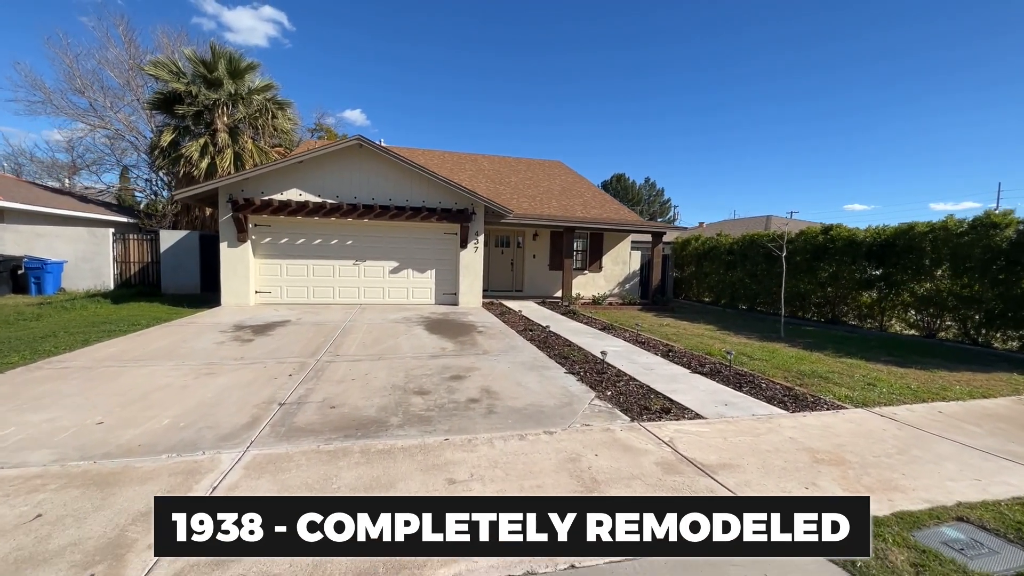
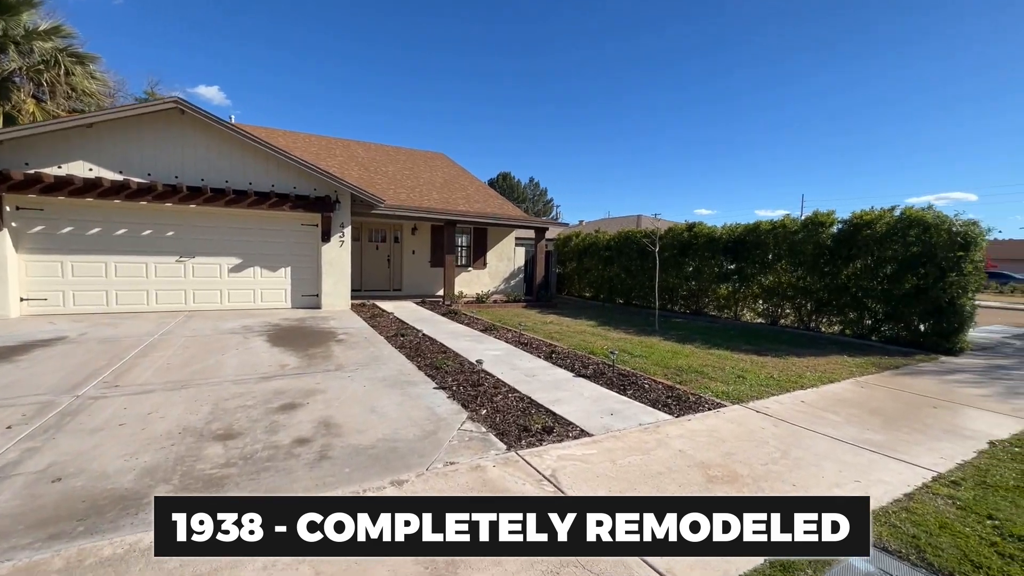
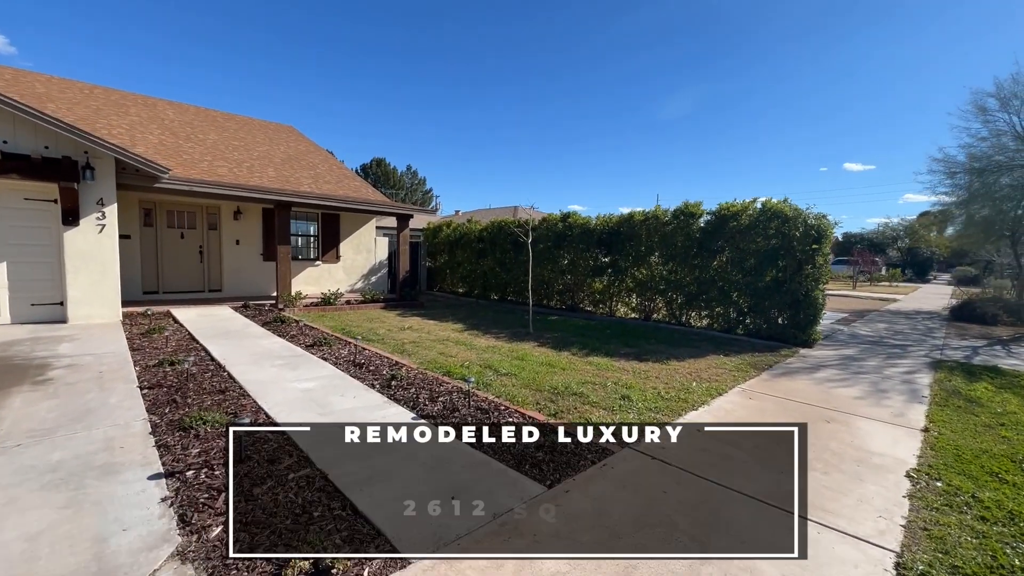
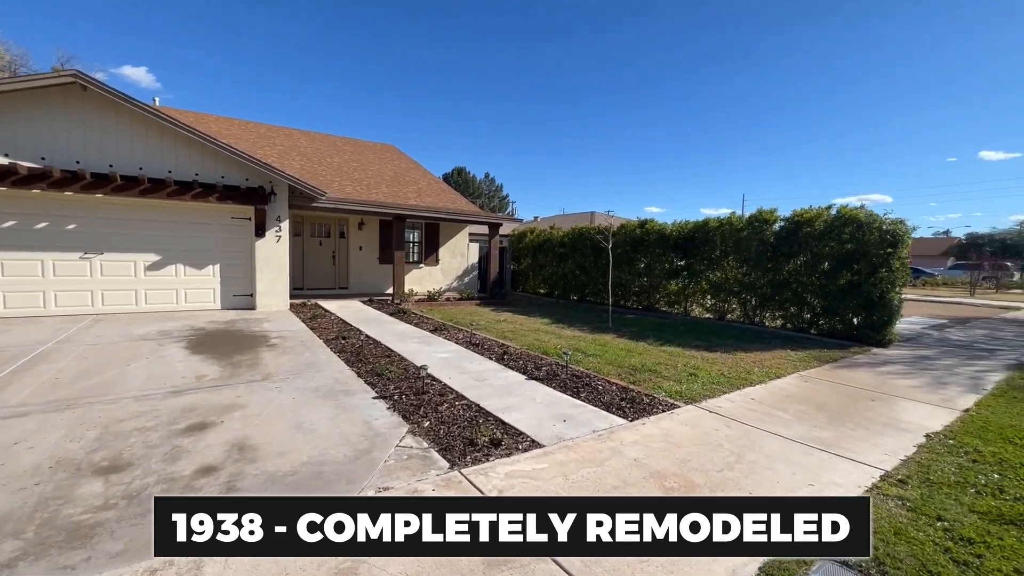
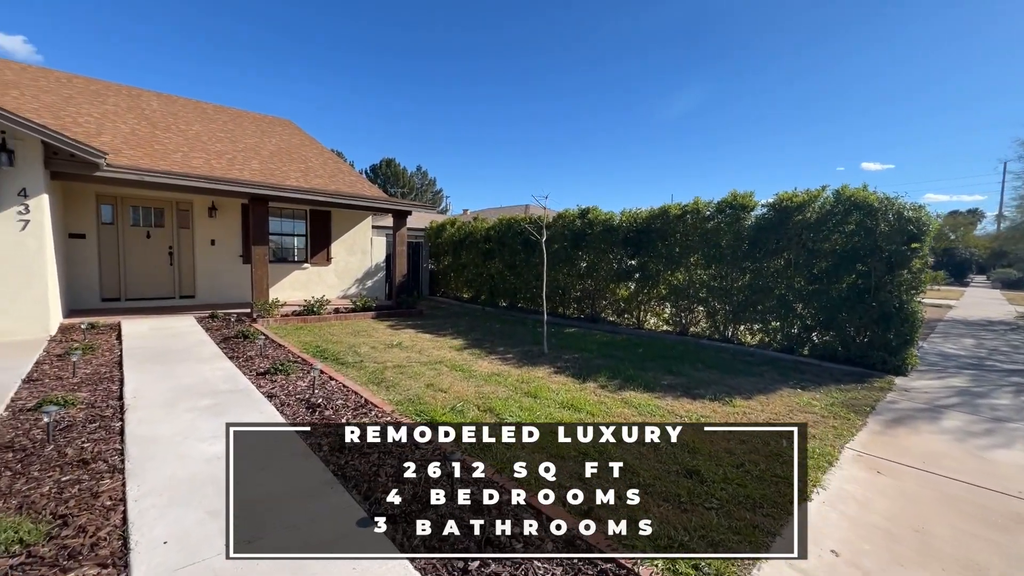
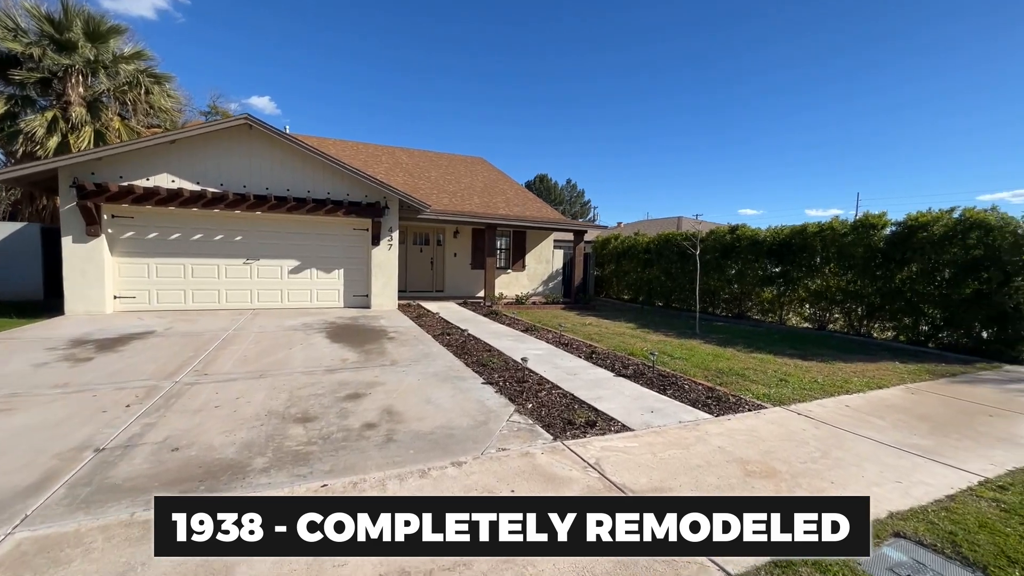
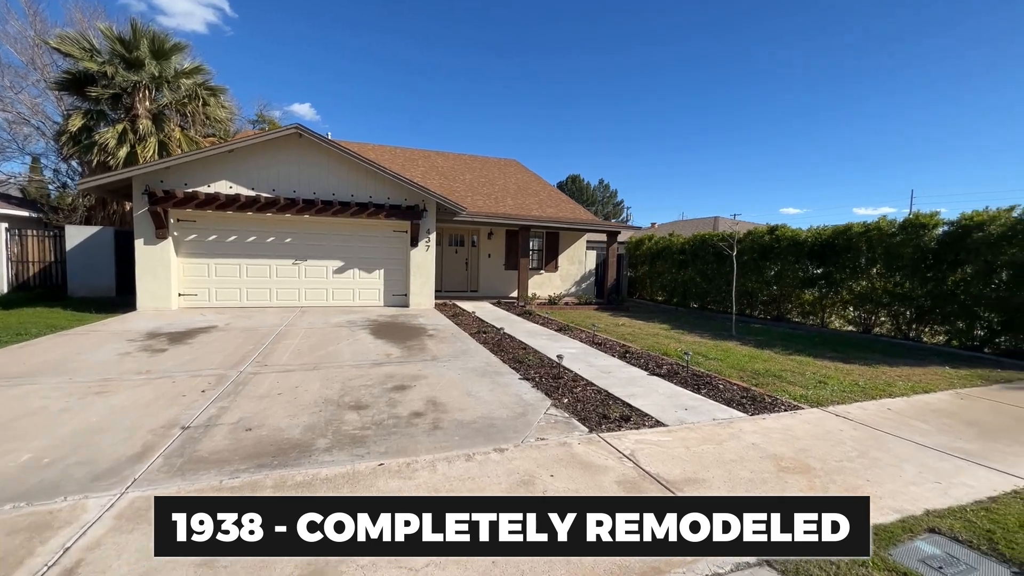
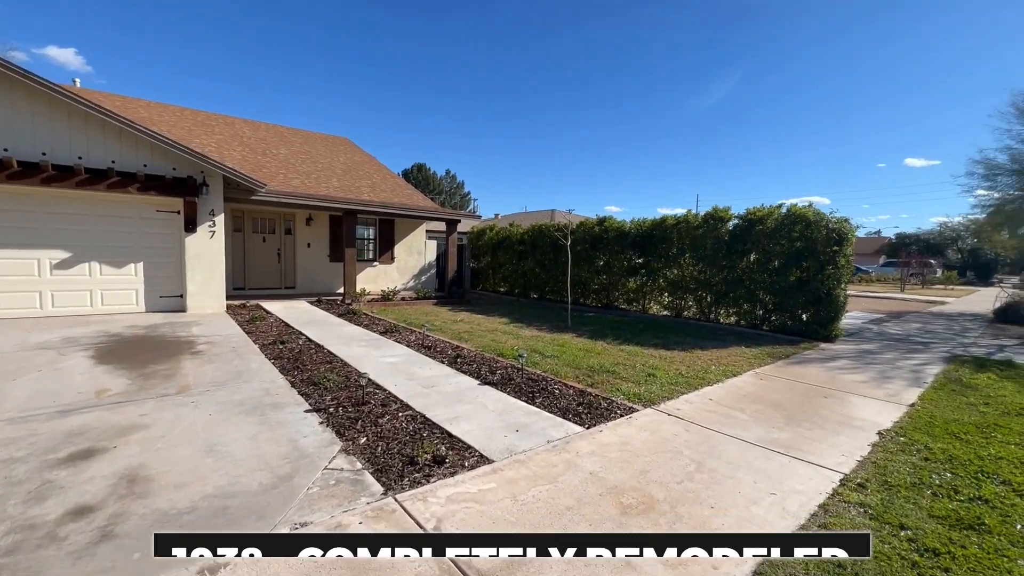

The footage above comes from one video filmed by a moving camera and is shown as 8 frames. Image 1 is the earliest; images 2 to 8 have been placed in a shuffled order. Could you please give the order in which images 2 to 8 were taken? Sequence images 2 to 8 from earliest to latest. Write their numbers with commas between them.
7, 6, 2, 4, 8, 3, 5
